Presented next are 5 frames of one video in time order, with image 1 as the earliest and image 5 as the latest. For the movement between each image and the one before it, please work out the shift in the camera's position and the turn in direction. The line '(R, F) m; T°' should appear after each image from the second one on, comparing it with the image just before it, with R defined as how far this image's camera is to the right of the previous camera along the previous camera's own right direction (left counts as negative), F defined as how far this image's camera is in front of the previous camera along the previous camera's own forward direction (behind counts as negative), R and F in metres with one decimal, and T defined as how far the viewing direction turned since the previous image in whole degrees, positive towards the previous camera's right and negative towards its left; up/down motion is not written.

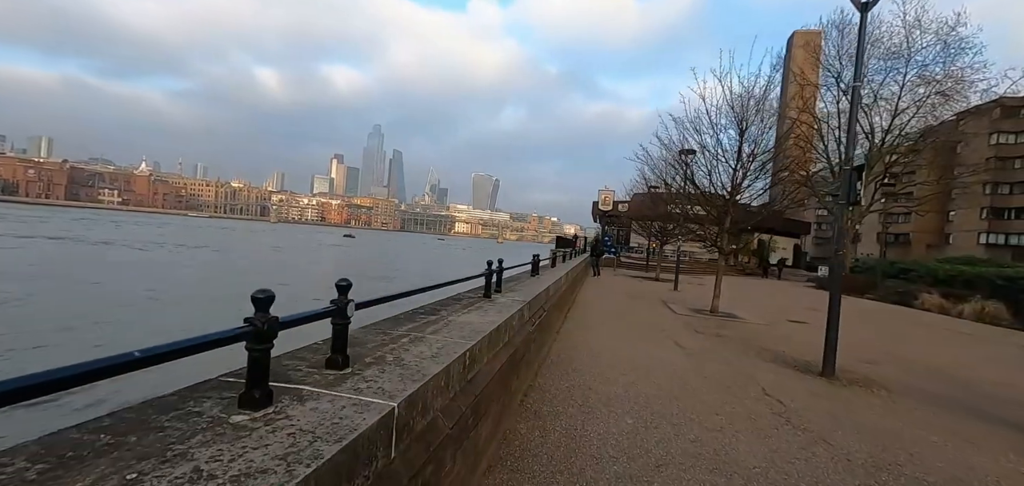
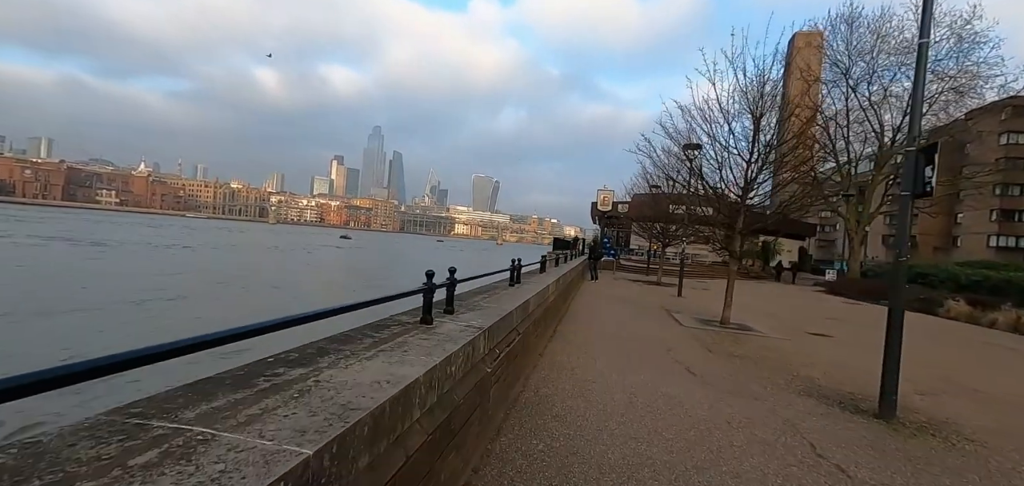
(+0.4, +1.4) m; 0°
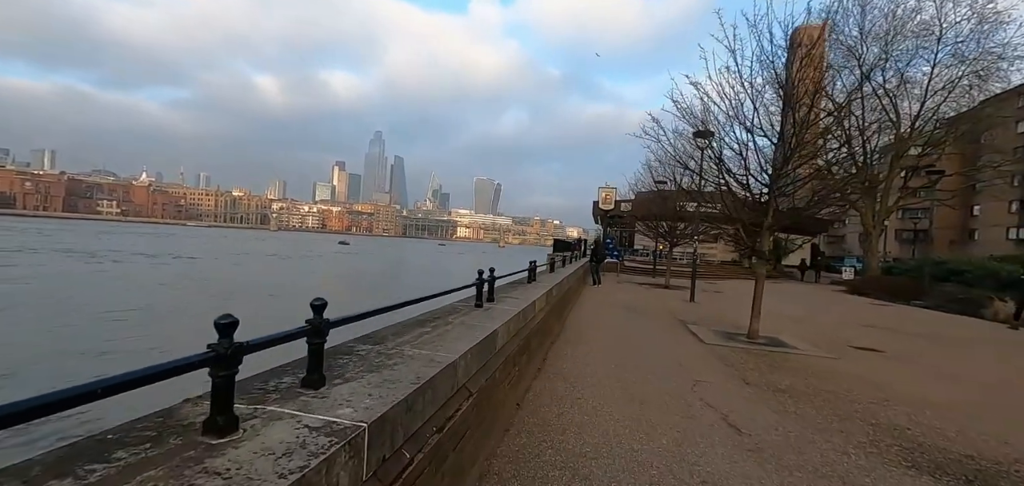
(+0.4, +1.7) m; 0°
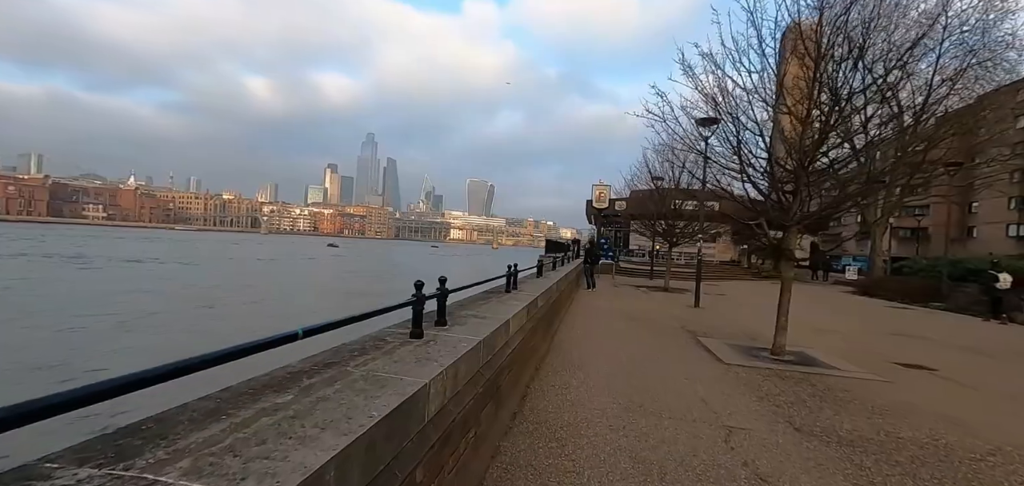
(+0.3, +1.5) m; +1°
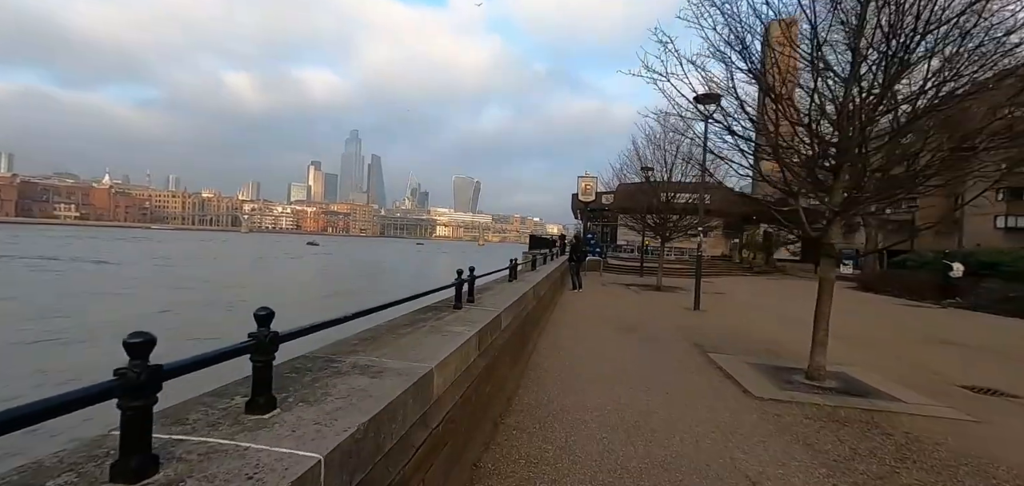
(+0.4, +1.8) m; +2°
